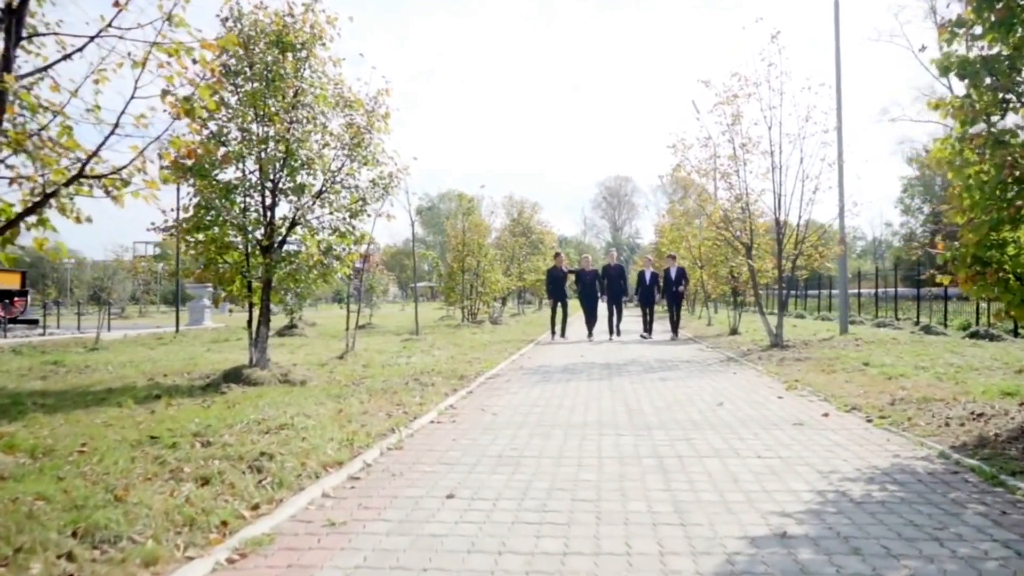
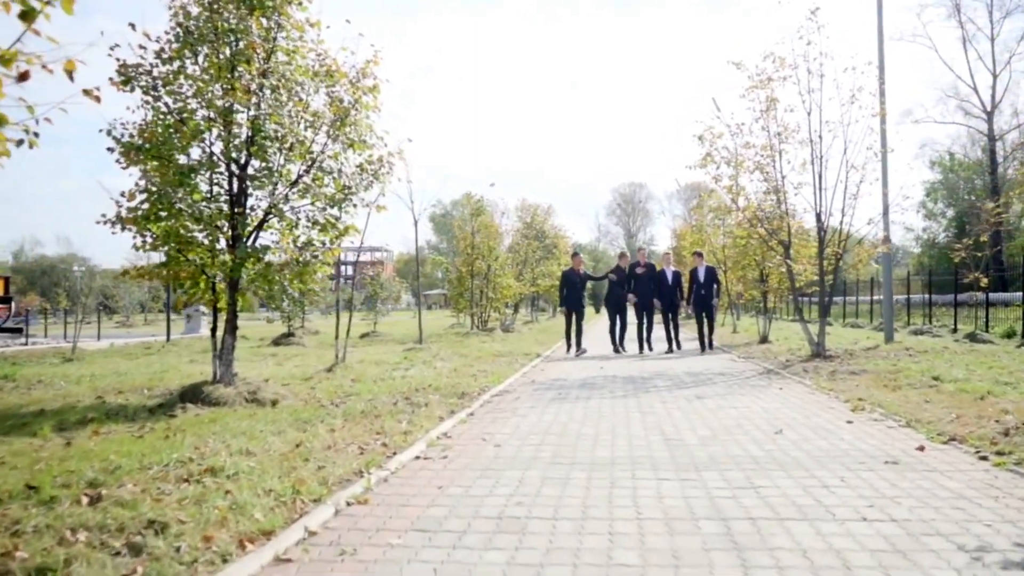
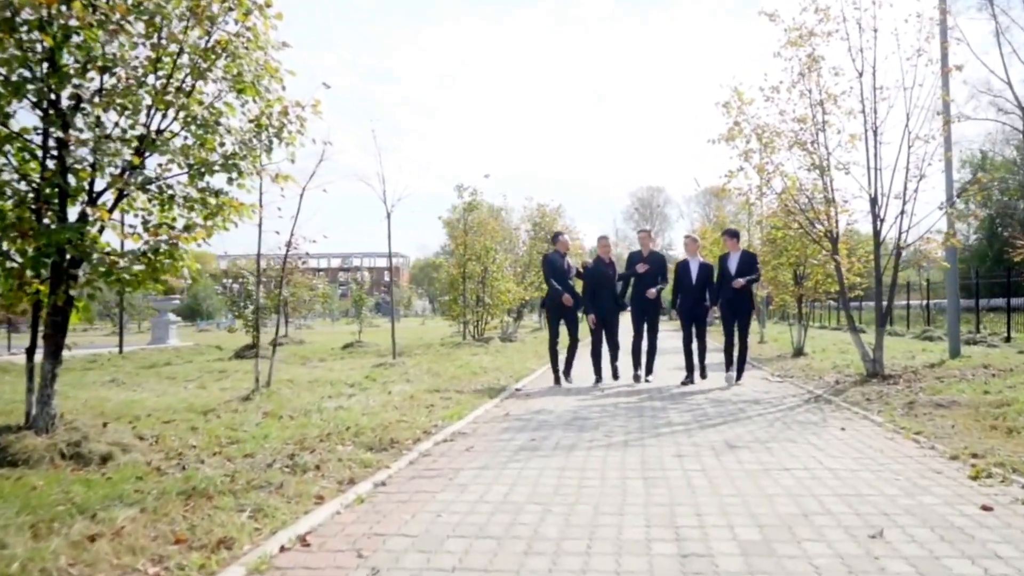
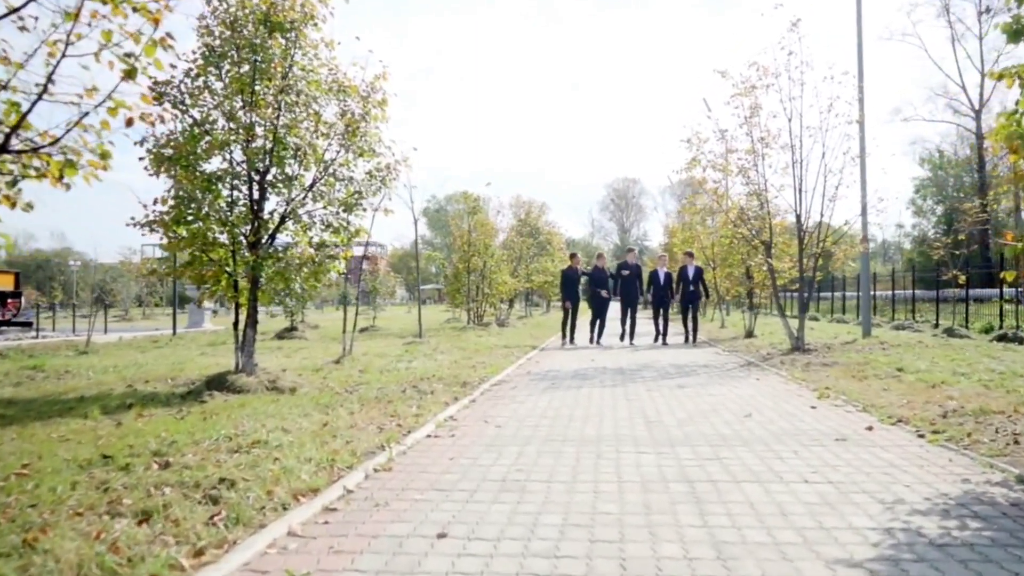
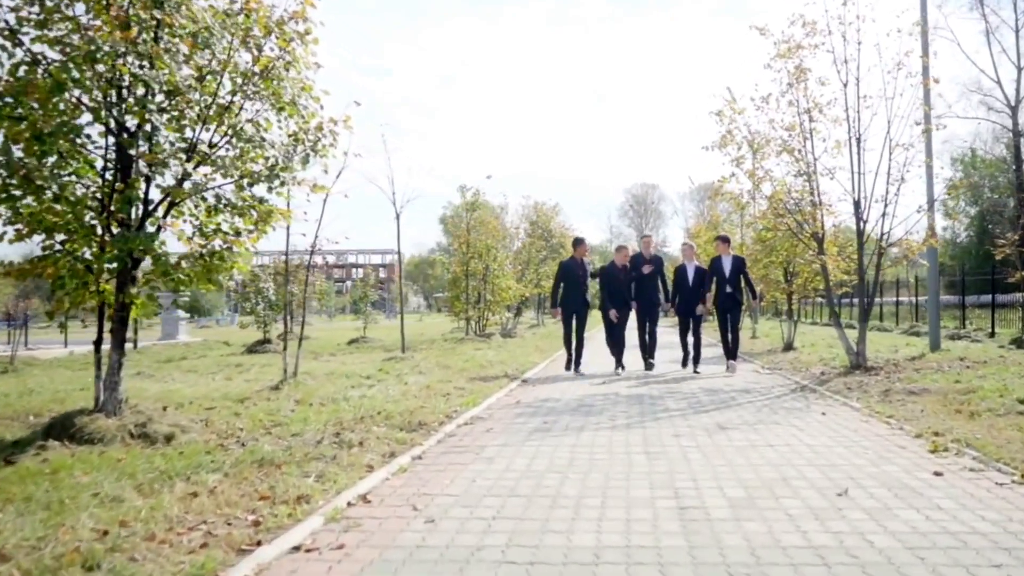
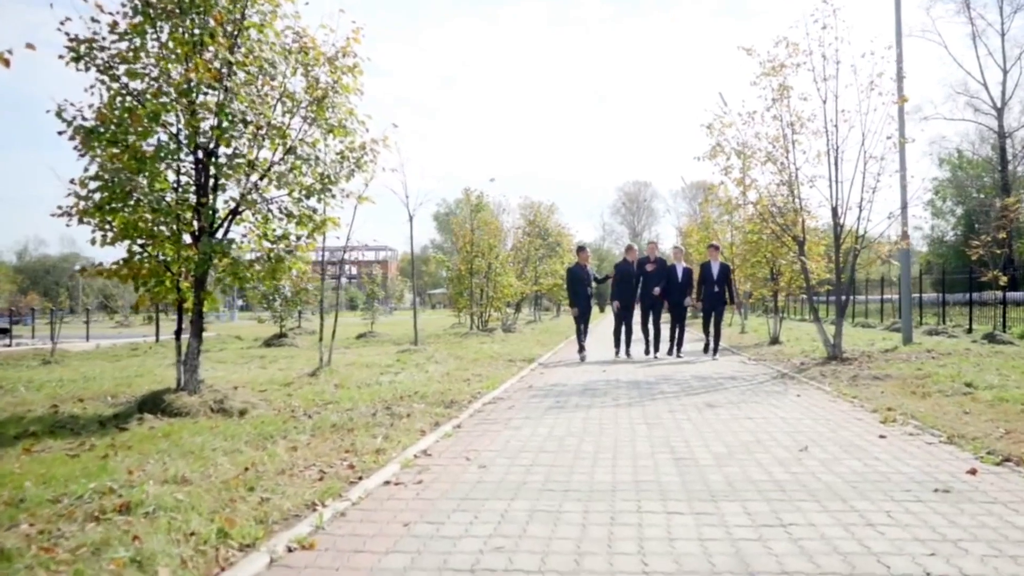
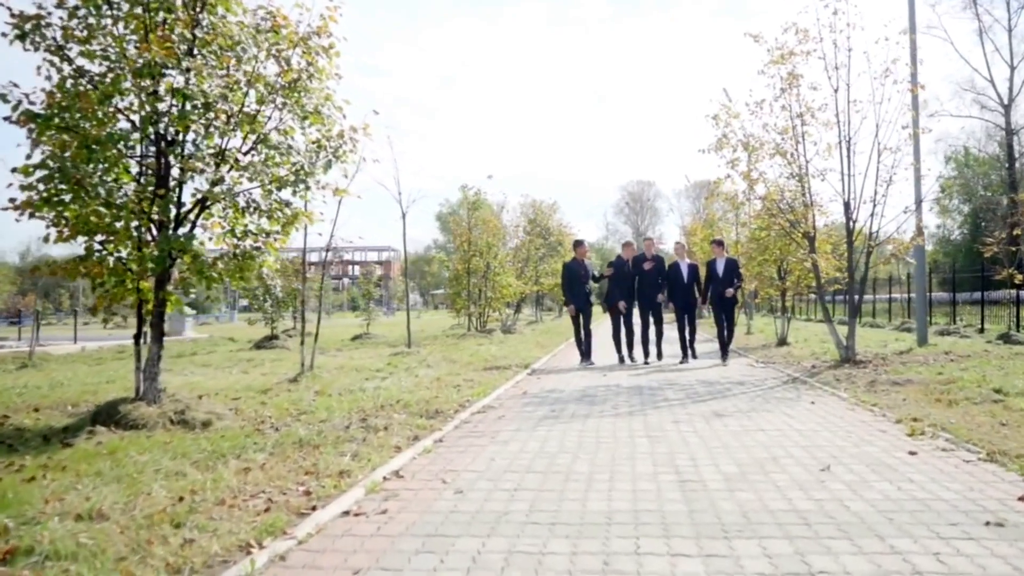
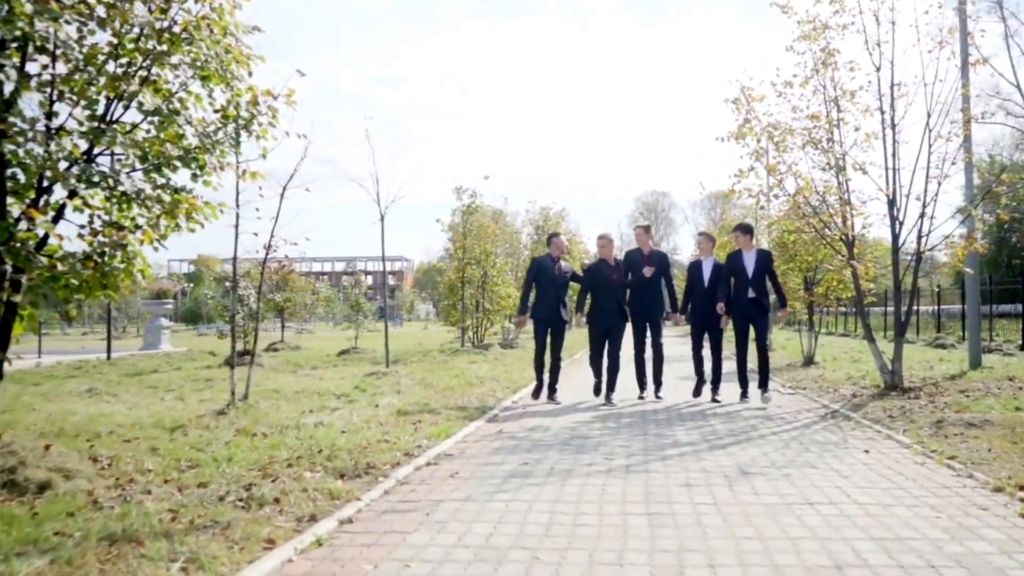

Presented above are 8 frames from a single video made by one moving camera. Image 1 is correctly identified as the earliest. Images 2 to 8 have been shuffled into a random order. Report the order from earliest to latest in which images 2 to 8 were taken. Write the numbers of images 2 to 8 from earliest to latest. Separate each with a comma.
4, 2, 6, 7, 5, 3, 8
